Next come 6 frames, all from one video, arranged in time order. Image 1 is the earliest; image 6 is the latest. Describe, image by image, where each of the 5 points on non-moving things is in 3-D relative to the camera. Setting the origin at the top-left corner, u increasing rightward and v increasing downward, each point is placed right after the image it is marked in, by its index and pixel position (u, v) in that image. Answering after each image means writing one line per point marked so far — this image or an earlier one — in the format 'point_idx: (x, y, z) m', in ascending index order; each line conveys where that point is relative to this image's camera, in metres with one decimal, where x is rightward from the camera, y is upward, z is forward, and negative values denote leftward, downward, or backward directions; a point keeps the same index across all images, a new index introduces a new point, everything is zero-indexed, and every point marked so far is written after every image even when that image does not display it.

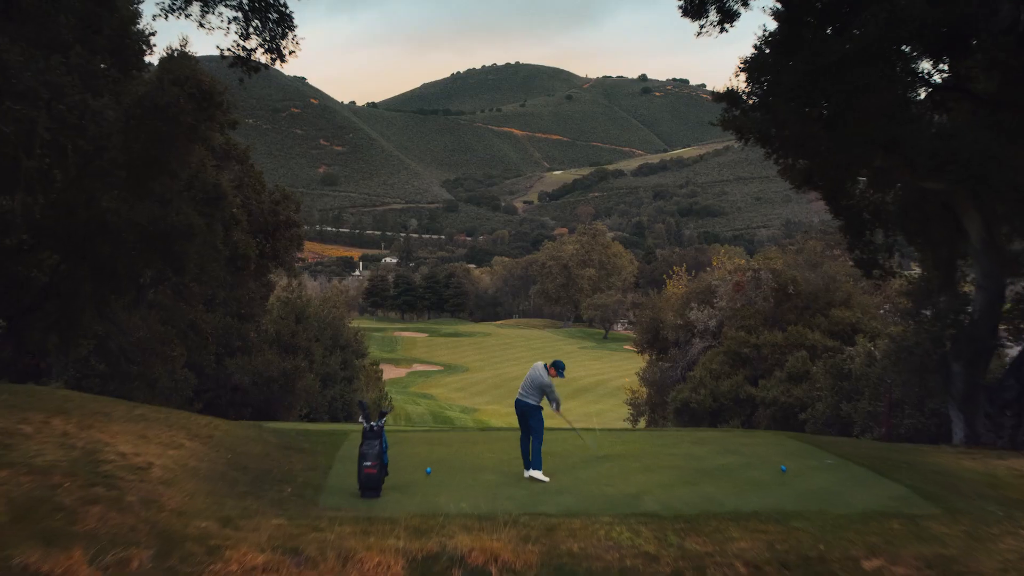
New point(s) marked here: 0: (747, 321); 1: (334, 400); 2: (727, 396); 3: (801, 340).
0: (+3.4, -0.4, +12.5) m
1: (-3.6, -2.3, +17.4) m
2: (+2.9, -1.5, +11.7) m
3: (+3.9, -0.7, +11.8) m
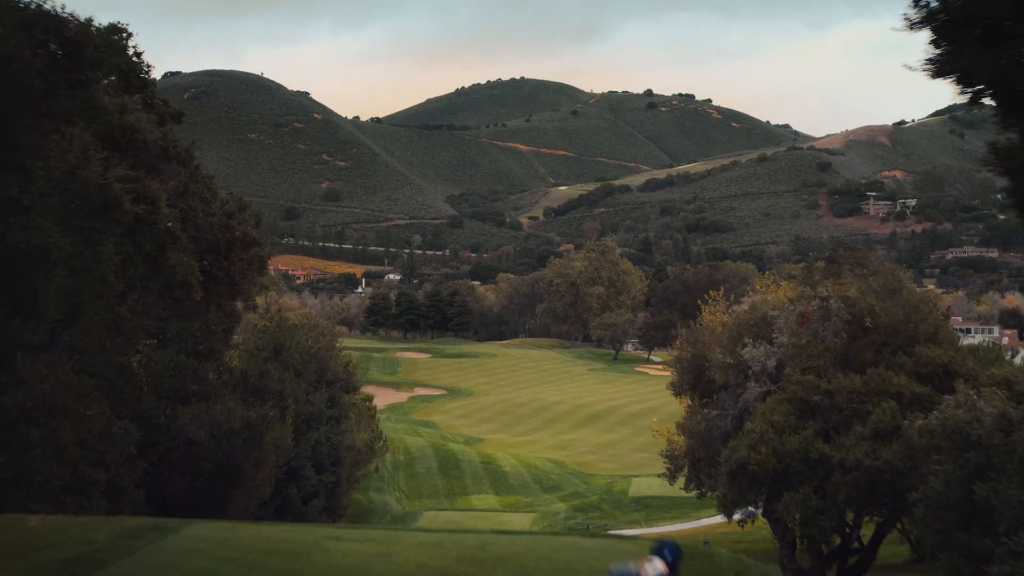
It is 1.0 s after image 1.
0: (+3.6, -0.8, +10.2) m
1: (-3.4, -2.8, +15.2) m
2: (+3.1, -1.8, +9.4) m
3: (+4.1, -1.1, +9.5) m
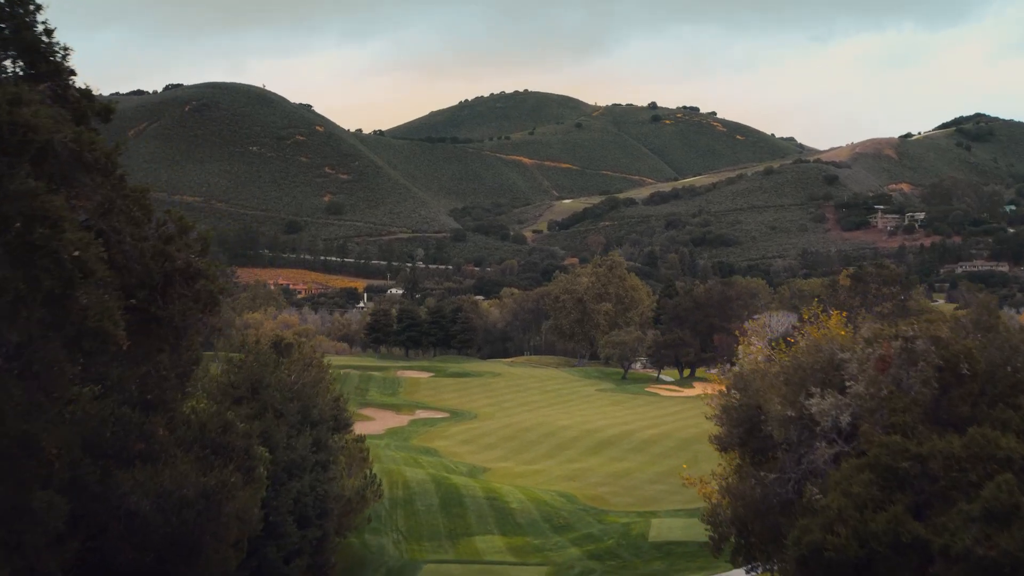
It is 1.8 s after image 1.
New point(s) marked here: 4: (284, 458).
0: (+3.7, -1.2, +8.3) m
1: (-3.2, -3.2, +13.3) m
2: (+3.2, -2.2, +7.5) m
3: (+4.3, -1.4, +7.6) m
4: (-3.5, -2.6, +13.2) m
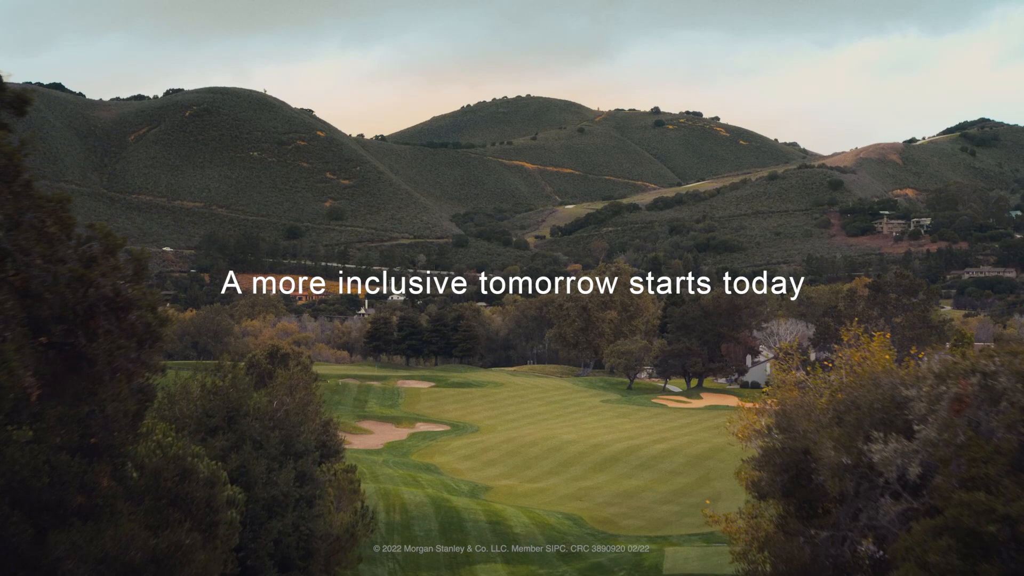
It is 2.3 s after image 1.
0: (+3.8, -1.4, +7.0) m
1: (-3.2, -3.5, +11.9) m
2: (+3.3, -2.4, +6.2) m
3: (+4.3, -1.7, +6.3) m
4: (-3.4, -2.8, +11.9) m
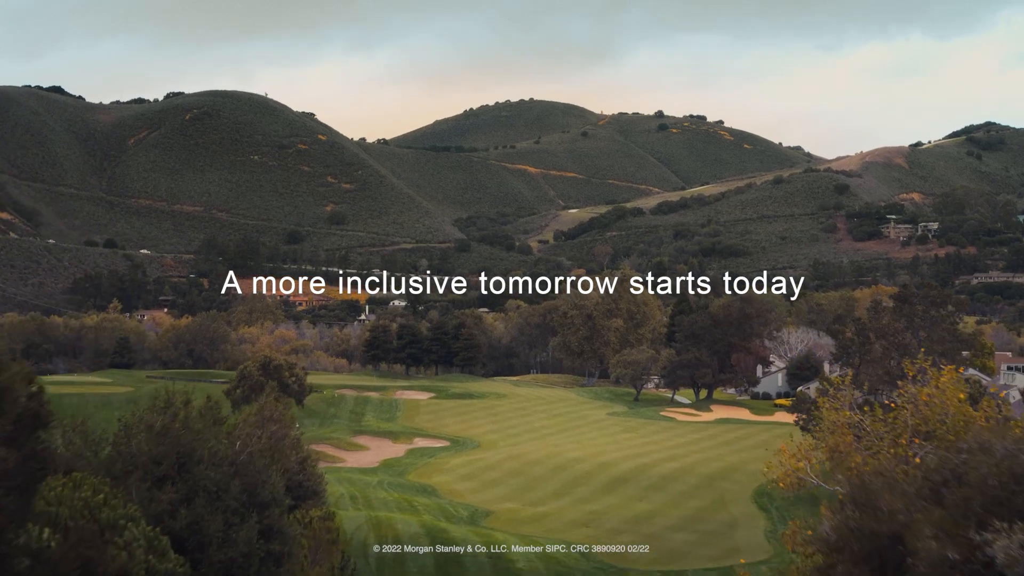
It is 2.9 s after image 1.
0: (+3.8, -1.7, +5.2) m
1: (-3.1, -3.7, +10.1) m
2: (+3.3, -2.6, +4.4) m
3: (+4.3, -1.9, +4.5) m
4: (-3.4, -3.1, +10.1) m
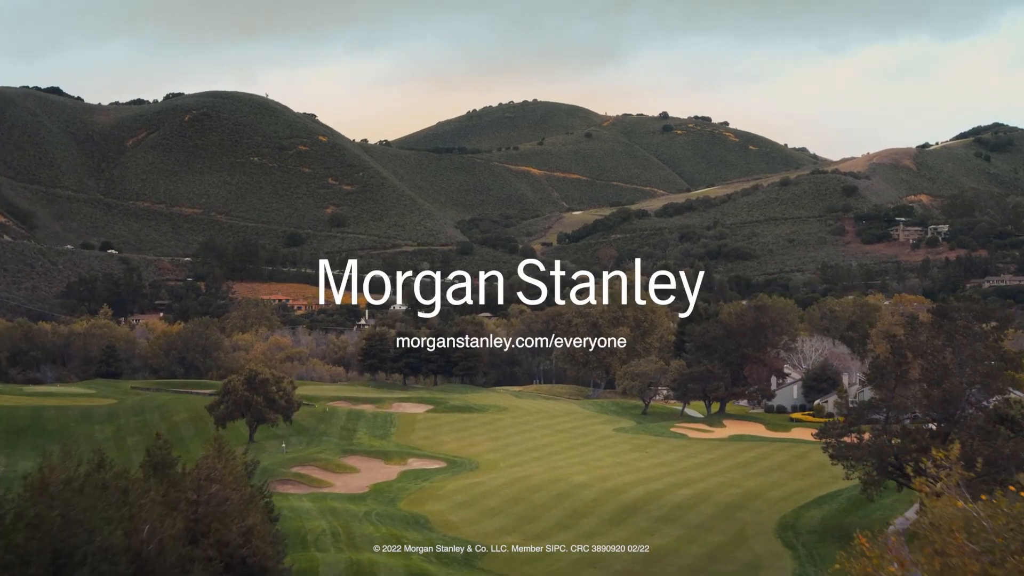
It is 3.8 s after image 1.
0: (+3.7, -2.0, +2.6) m
1: (-3.2, -4.1, +7.6) m
2: (+3.2, -3.0, +1.8) m
3: (+4.2, -2.3, +1.9) m
4: (-3.5, -3.5, +7.6) m
